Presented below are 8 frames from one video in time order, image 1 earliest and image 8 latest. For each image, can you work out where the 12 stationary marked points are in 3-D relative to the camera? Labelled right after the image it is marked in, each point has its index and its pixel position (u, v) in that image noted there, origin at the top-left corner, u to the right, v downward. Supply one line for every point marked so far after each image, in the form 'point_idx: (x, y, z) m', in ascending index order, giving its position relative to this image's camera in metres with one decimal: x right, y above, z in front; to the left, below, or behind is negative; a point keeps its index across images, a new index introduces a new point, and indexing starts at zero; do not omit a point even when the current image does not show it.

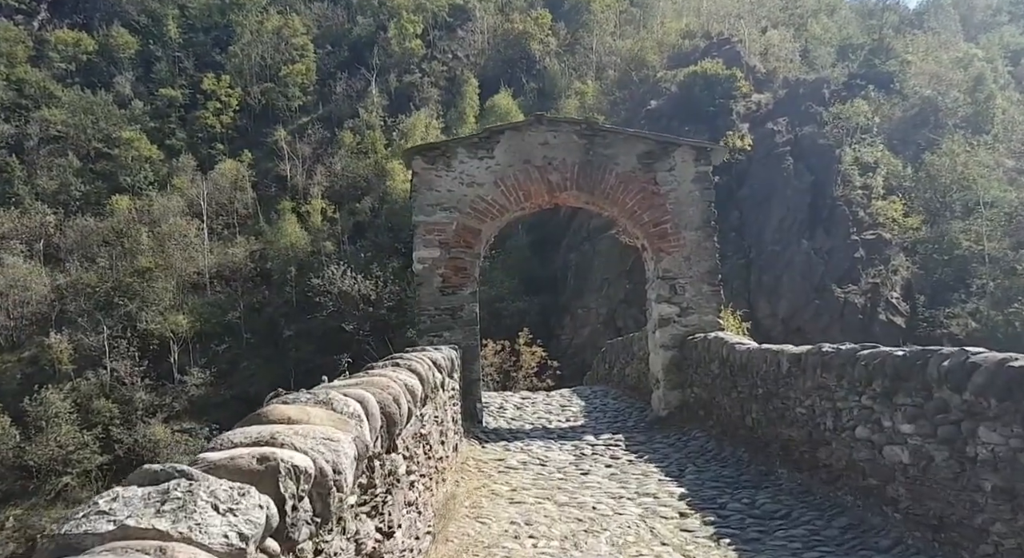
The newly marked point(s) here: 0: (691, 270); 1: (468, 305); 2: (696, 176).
0: (+1.8, +0.1, +8.6) m
1: (-0.4, -0.3, +8.6) m
2: (+1.9, +1.1, +8.8) m
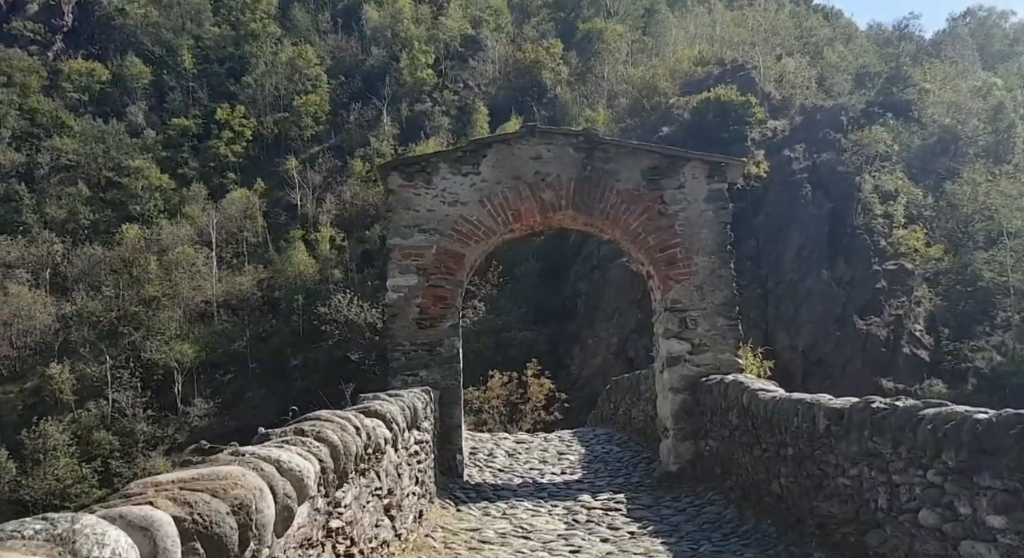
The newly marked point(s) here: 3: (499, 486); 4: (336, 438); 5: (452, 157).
0: (+1.7, -0.2, +7.5) m
1: (-0.6, -0.5, +7.5) m
2: (+1.8, +0.8, +7.7) m
3: (-0.1, -1.7, +7.3) m
4: (-0.7, -0.6, +3.1) m
5: (-0.5, +1.1, +7.7) m
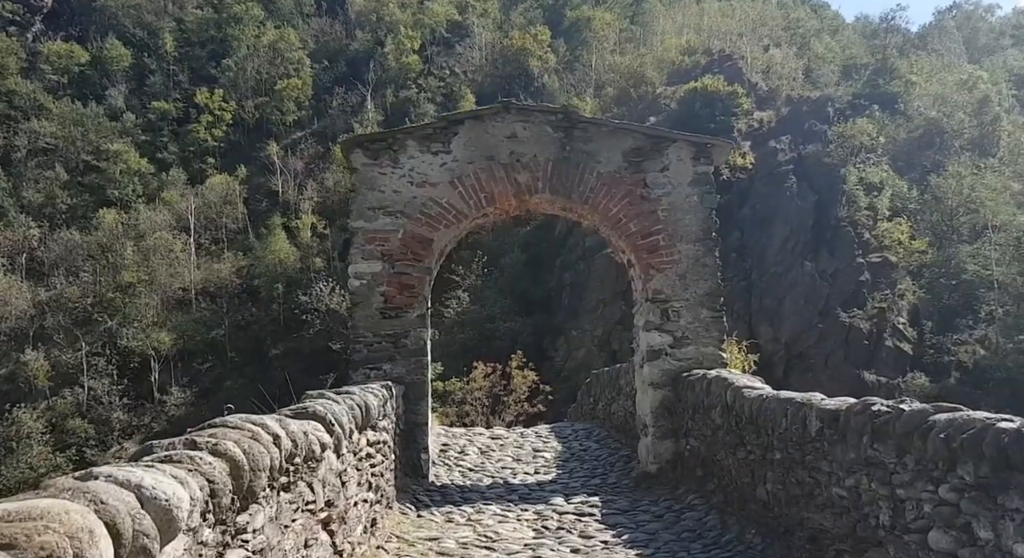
0: (+1.4, -0.1, +7.1) m
1: (-0.8, -0.4, +7.0) m
2: (+1.5, +0.9, +7.3) m
3: (-0.4, -1.6, +6.8) m
4: (-0.8, -0.5, +2.6) m
5: (-0.8, +1.2, +7.2) m
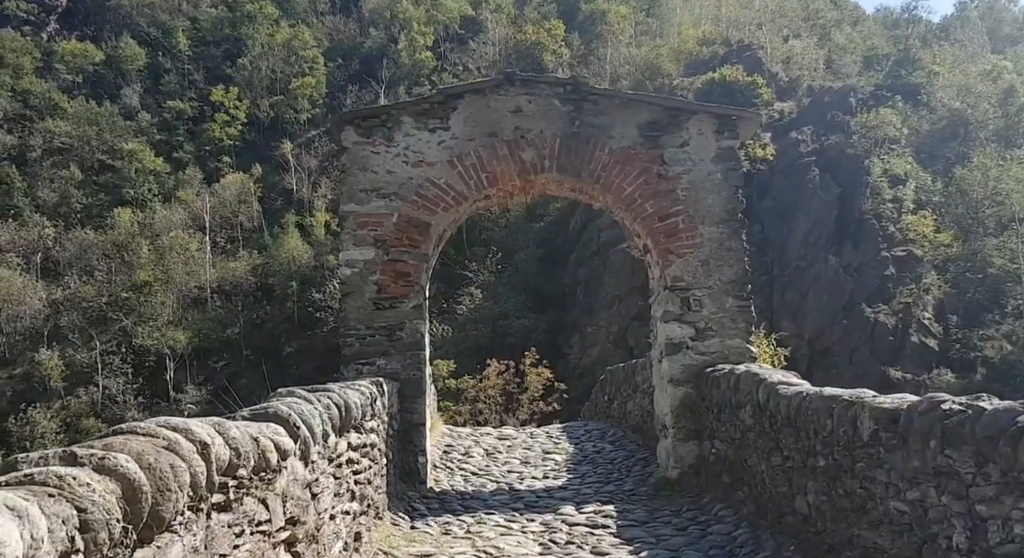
0: (+1.5, 0.0, +6.4) m
1: (-0.8, -0.3, +6.4) m
2: (+1.6, +1.0, +6.6) m
3: (-0.3, -1.5, +6.2) m
4: (-0.9, -0.4, +2.0) m
5: (-0.7, +1.3, +6.6) m
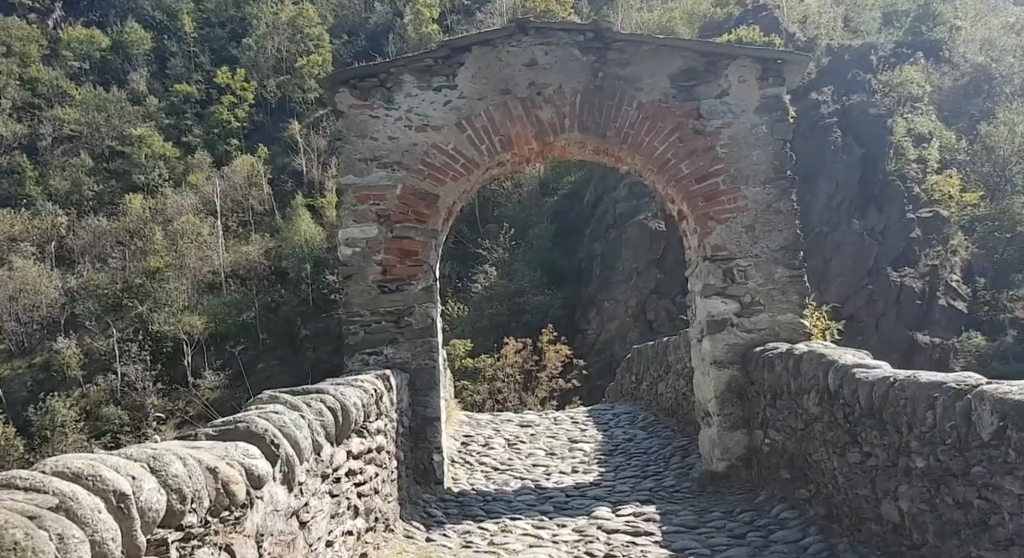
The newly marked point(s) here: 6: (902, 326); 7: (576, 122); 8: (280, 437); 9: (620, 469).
0: (+1.6, +0.2, +5.7) m
1: (-0.6, -0.2, +5.8) m
2: (+1.7, +1.2, +5.9) m
3: (-0.1, -1.4, +5.6) m
4: (-0.8, -0.4, +1.3) m
5: (-0.6, +1.5, +5.9) m
6: (+8.8, -1.0, +19.2) m
7: (+0.4, +1.1, +5.9) m
8: (-0.7, -0.5, +2.7) m
9: (+0.8, -1.3, +6.1) m
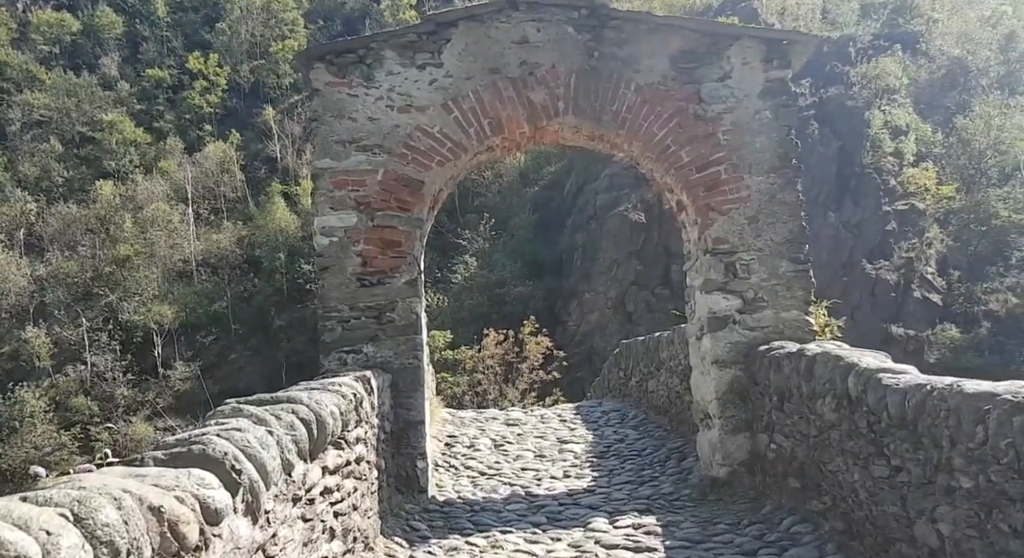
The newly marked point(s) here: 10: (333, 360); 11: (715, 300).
0: (+1.5, +0.2, +5.4) m
1: (-0.7, -0.1, +5.4) m
2: (+1.6, +1.2, +5.5) m
3: (-0.2, -1.3, +5.2) m
4: (-0.7, -0.4, +1.0) m
5: (-0.7, +1.5, +5.5) m
6: (+8.4, -0.9, +19.0) m
7: (+0.4, +1.1, +5.5) m
8: (-0.7, -0.5, +2.4) m
9: (+0.7, -1.3, +5.7) m
10: (-1.1, -0.5, +5.3) m
11: (+1.2, -0.1, +5.3) m
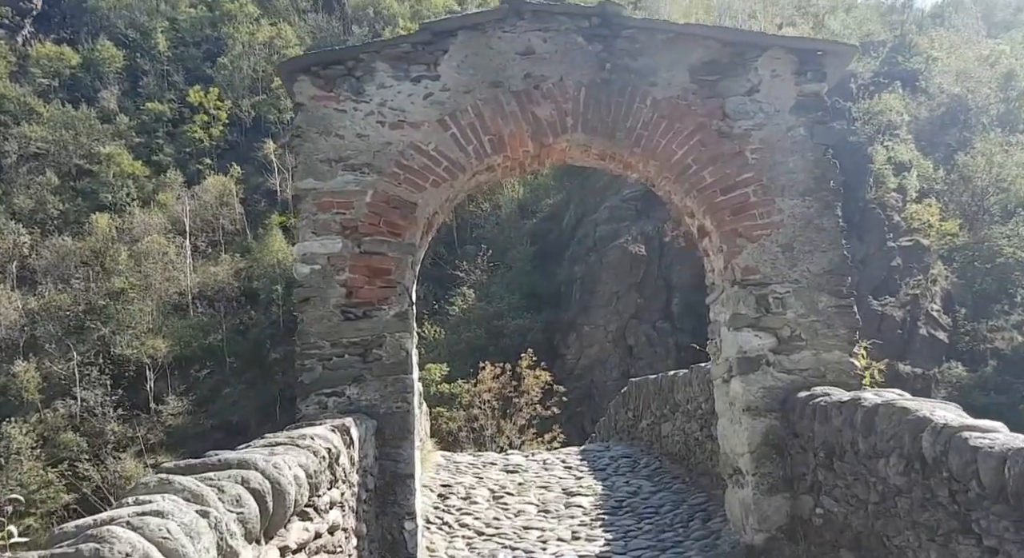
0: (+1.6, 0.0, +4.8) m
1: (-0.7, -0.3, +4.8) m
2: (+1.6, +1.0, +5.0) m
3: (-0.2, -1.5, +4.6) m
4: (-0.7, -0.4, +0.3) m
5: (-0.7, +1.3, +4.9) m
6: (+8.4, -1.7, +18.4) m
7: (+0.4, +0.9, +5.0) m
8: (-0.7, -0.6, +1.7) m
9: (+0.7, -1.5, +5.1) m
10: (-1.1, -0.7, +4.7) m
11: (+1.3, -0.3, +4.7) m
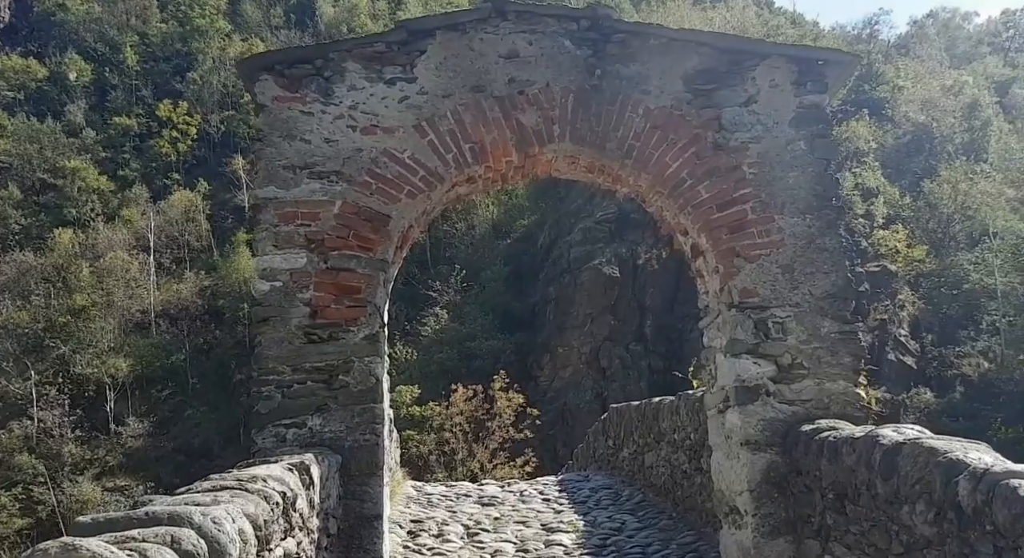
0: (+1.4, -0.1, +4.4) m
1: (-0.8, -0.4, +4.4) m
2: (+1.5, +0.9, +4.7) m
3: (-0.3, -1.6, +4.1) m
4: (-0.7, -0.4, -0.1) m
5: (-0.8, +1.2, +4.6) m
6: (+7.8, -2.2, +18.3) m
7: (+0.3, +0.8, +4.6) m
8: (-0.7, -0.6, +1.3) m
9: (+0.6, -1.6, +4.7) m
10: (-1.2, -0.8, +4.3) m
11: (+1.2, -0.4, +4.3) m
